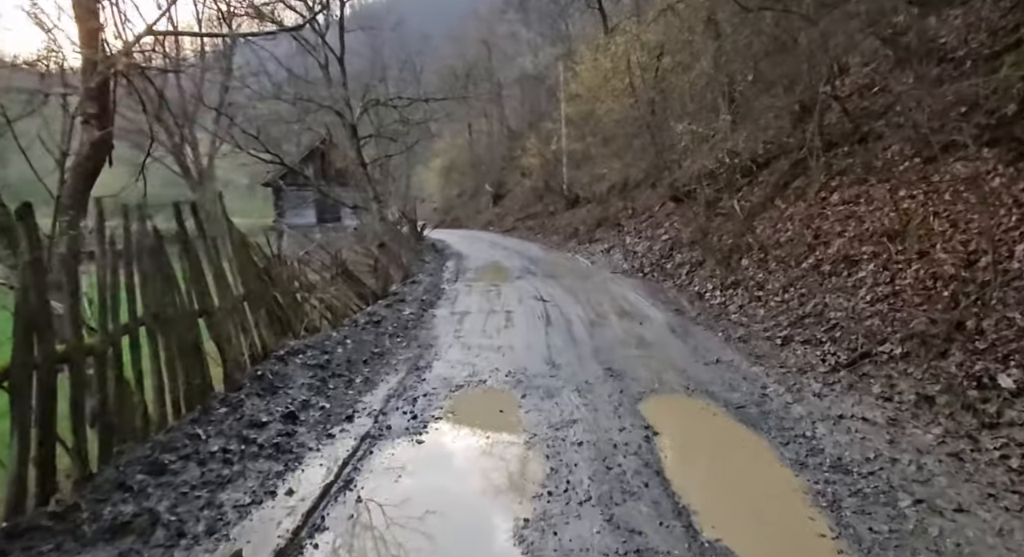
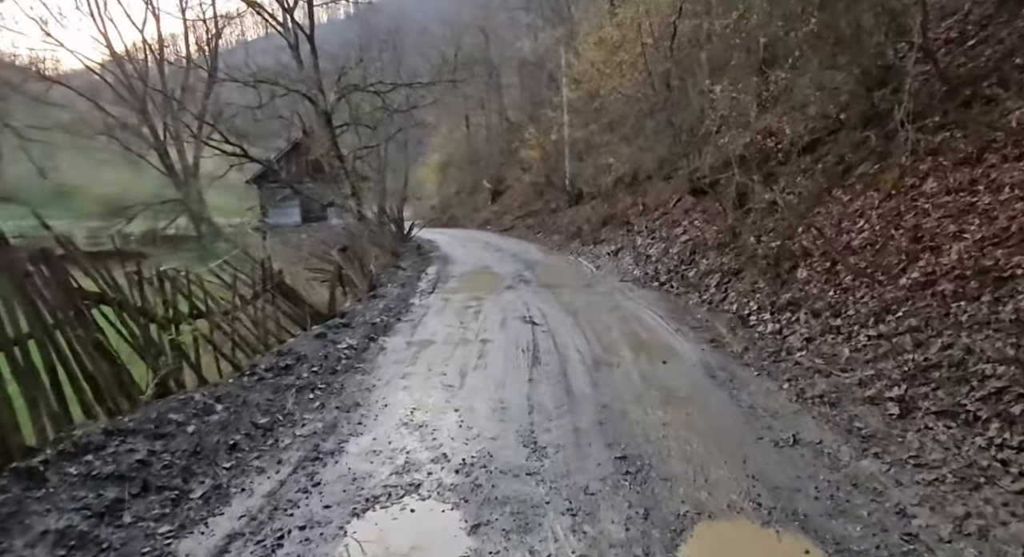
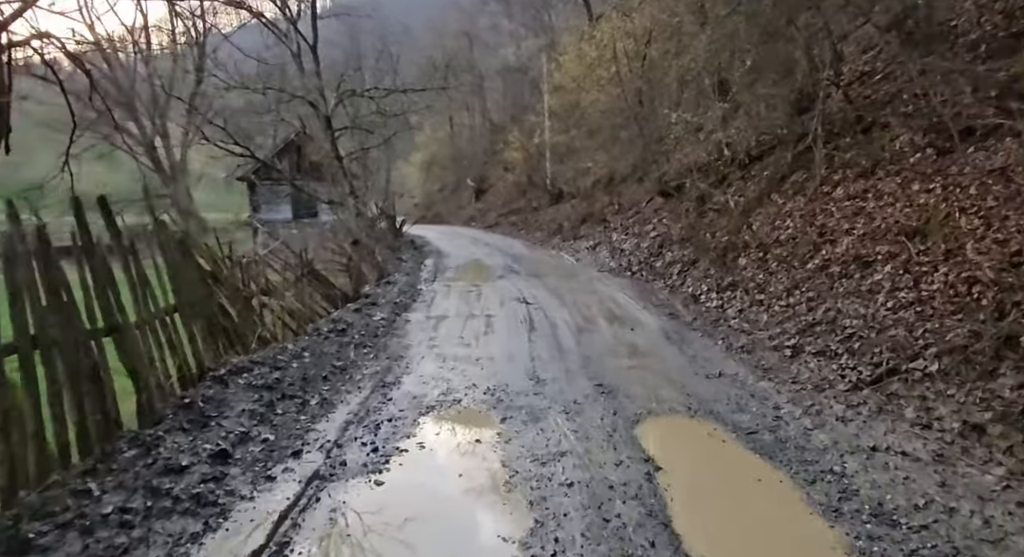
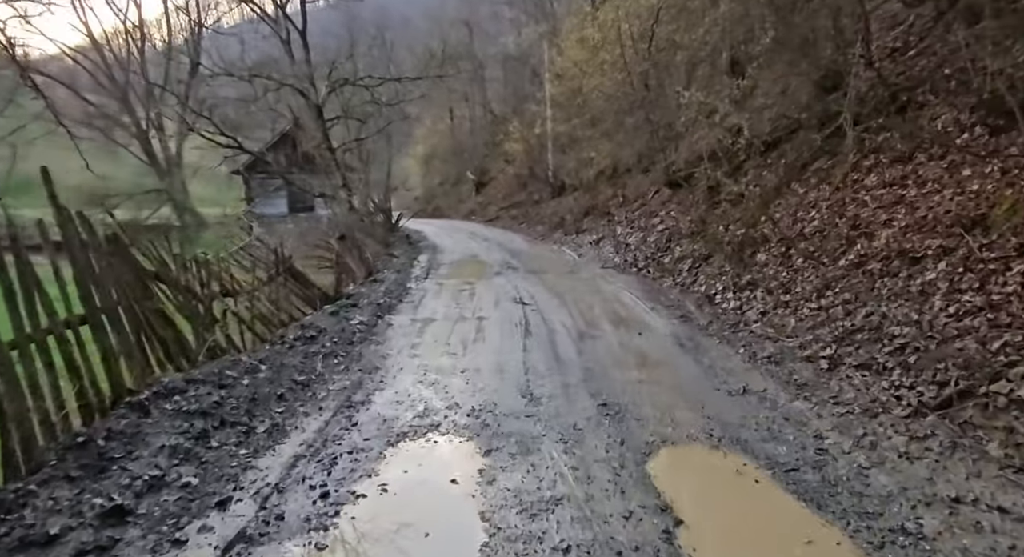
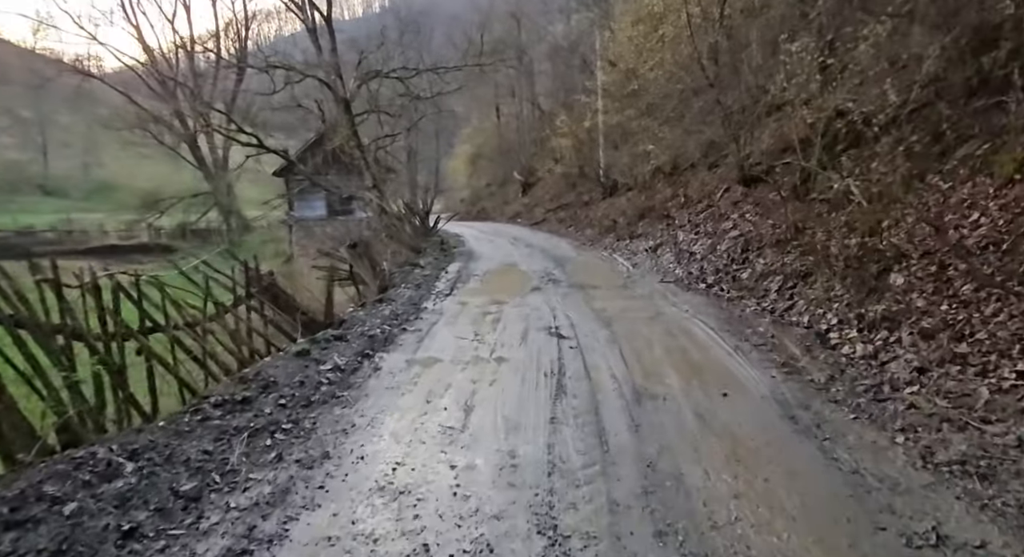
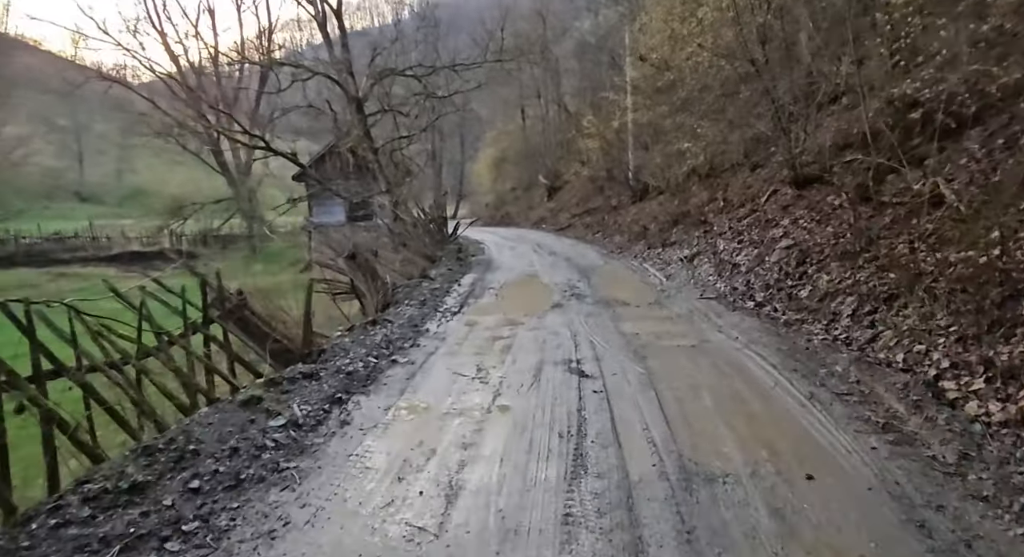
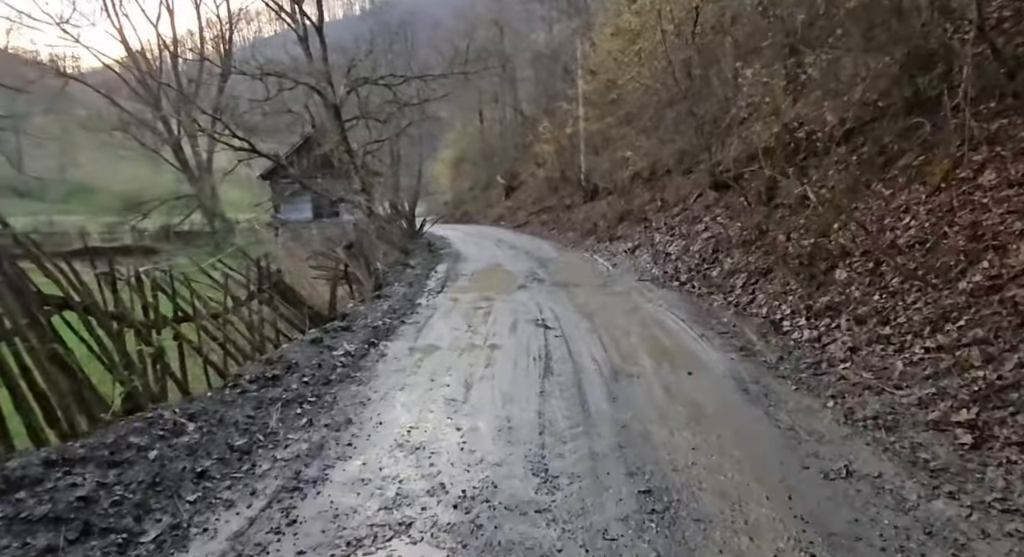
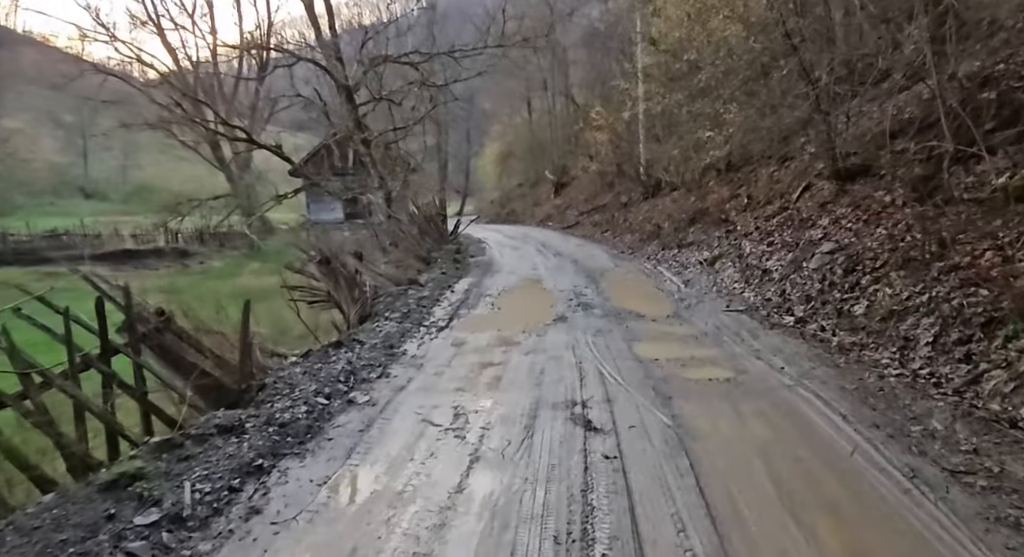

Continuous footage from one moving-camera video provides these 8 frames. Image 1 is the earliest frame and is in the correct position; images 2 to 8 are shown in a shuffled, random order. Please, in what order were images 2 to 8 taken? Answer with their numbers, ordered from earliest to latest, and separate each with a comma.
3, 4, 2, 7, 5, 6, 8
